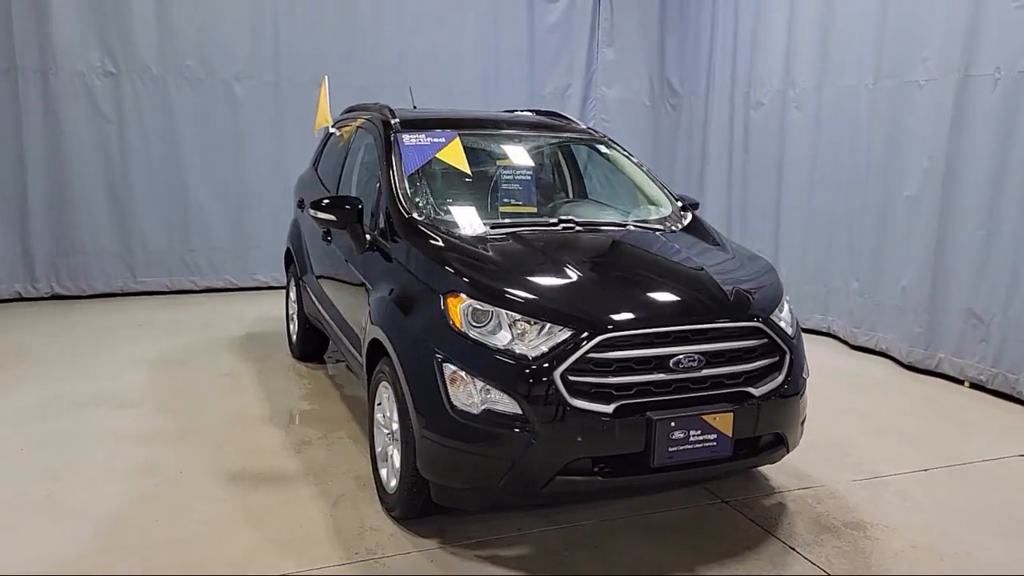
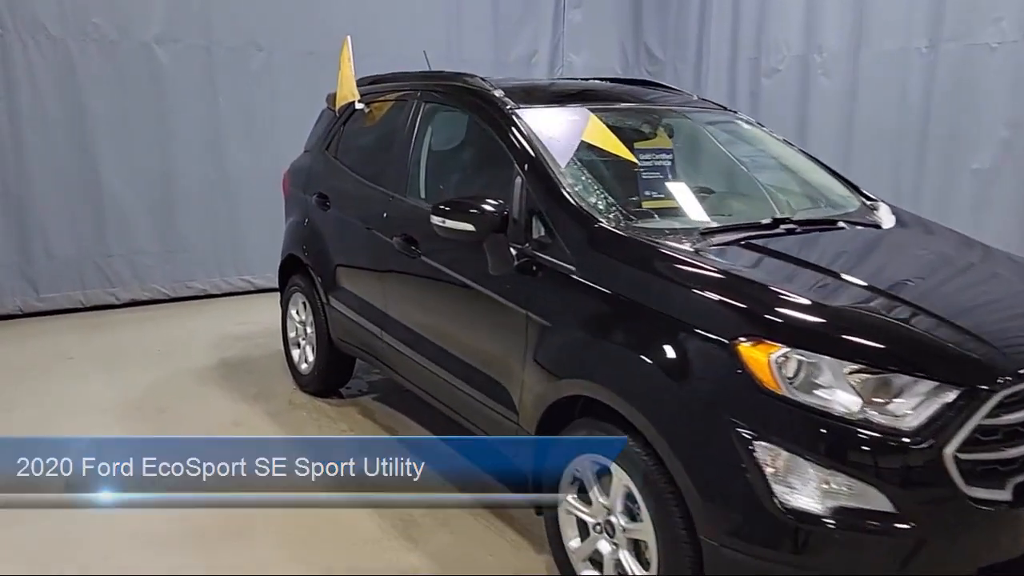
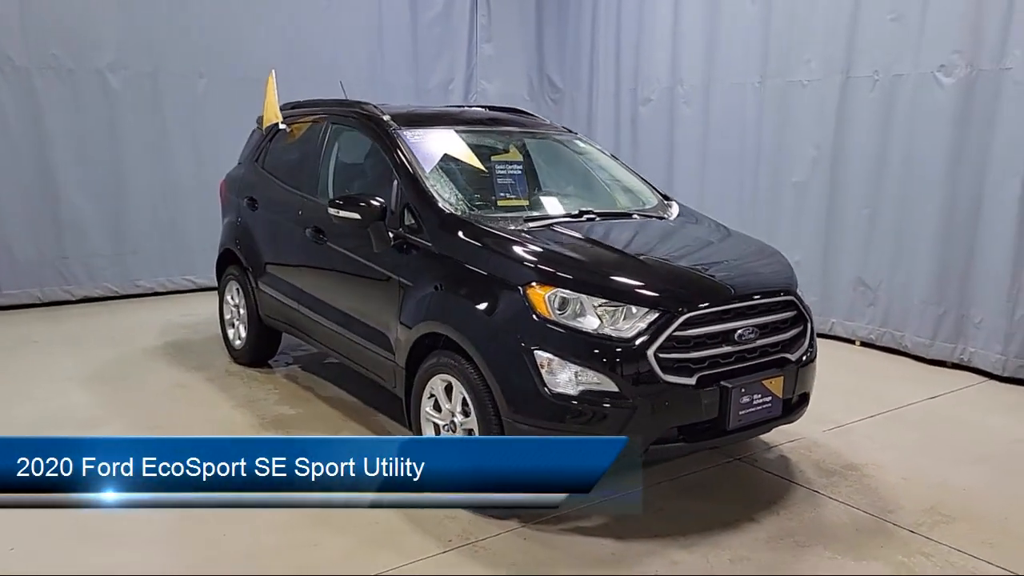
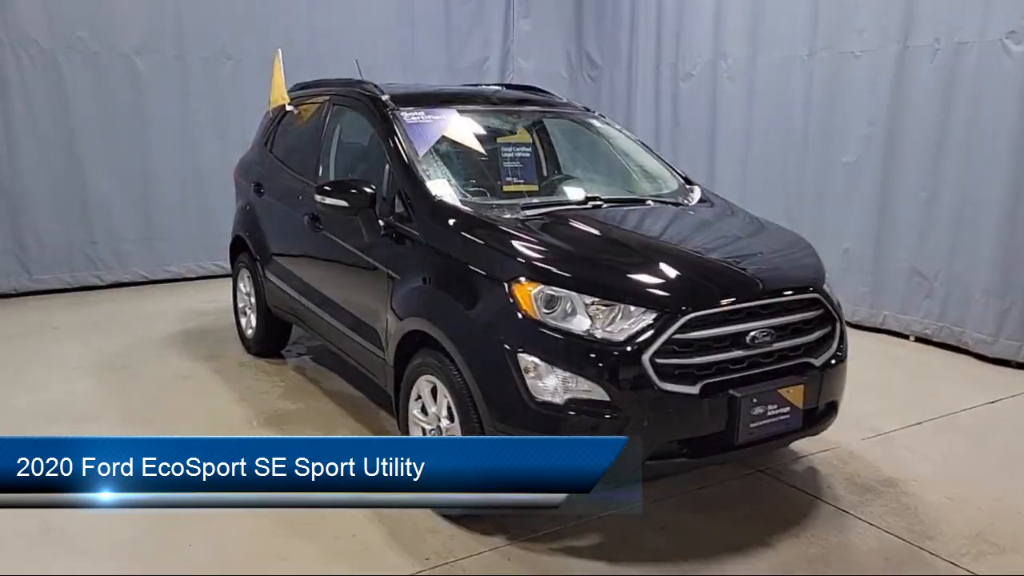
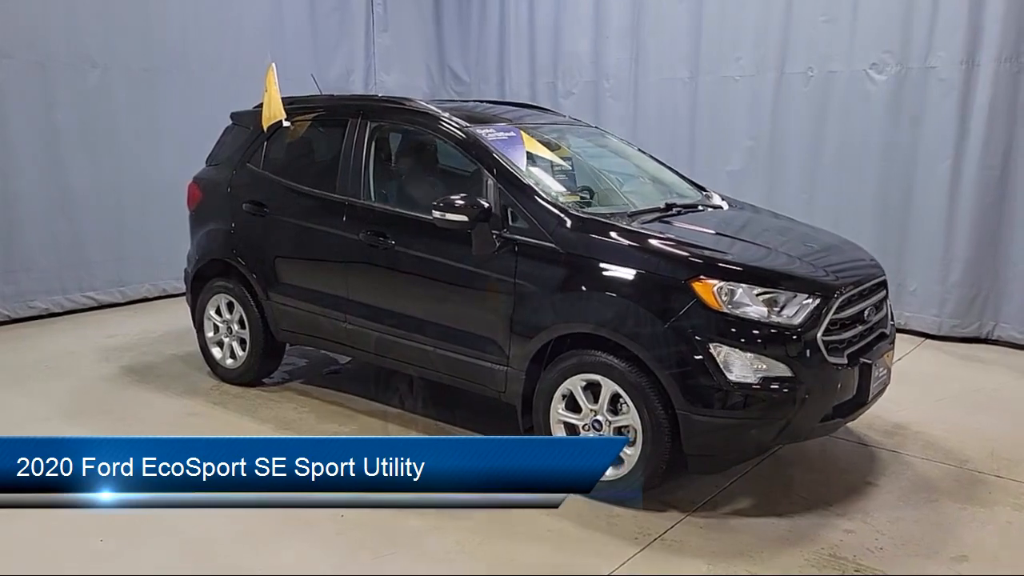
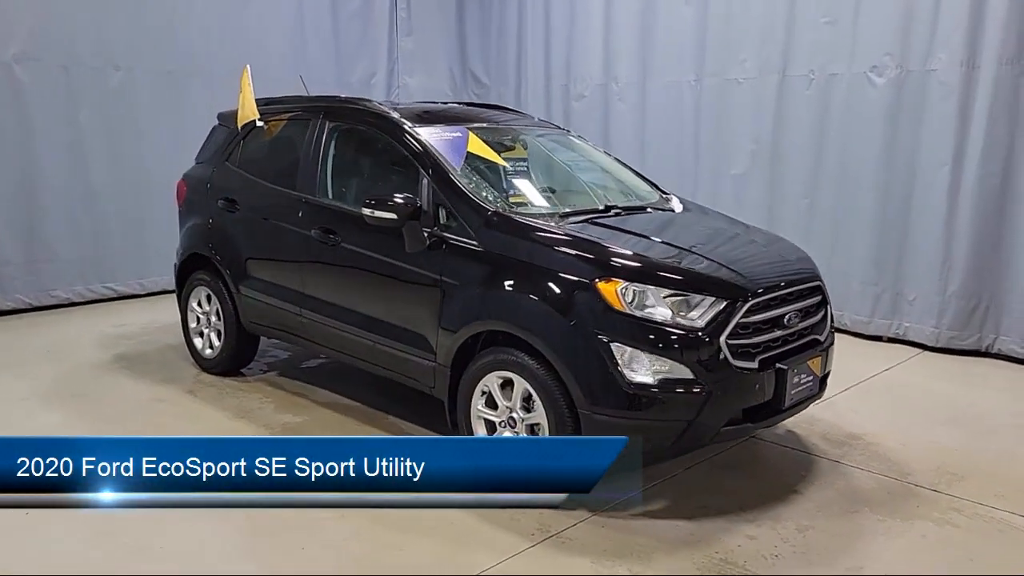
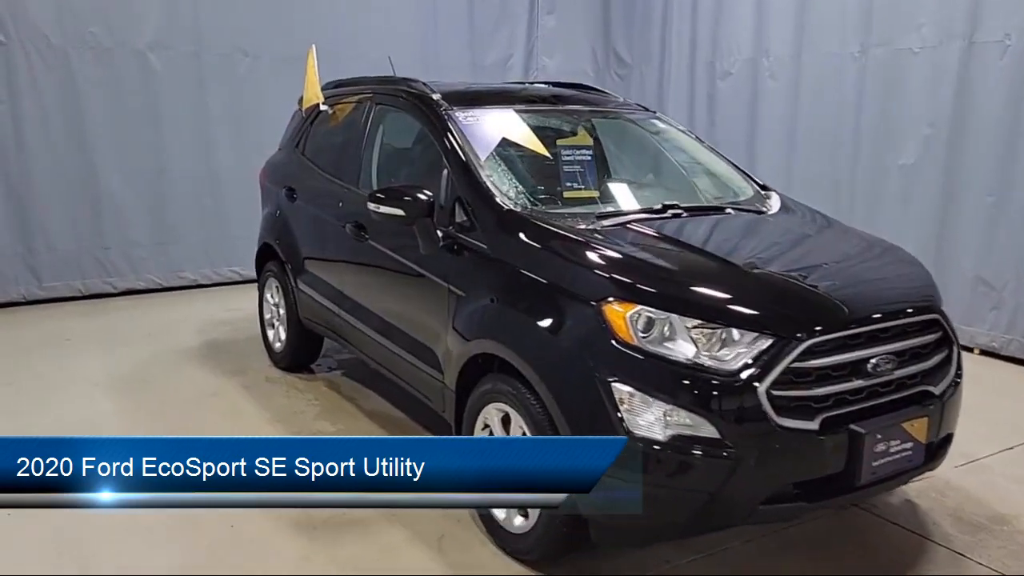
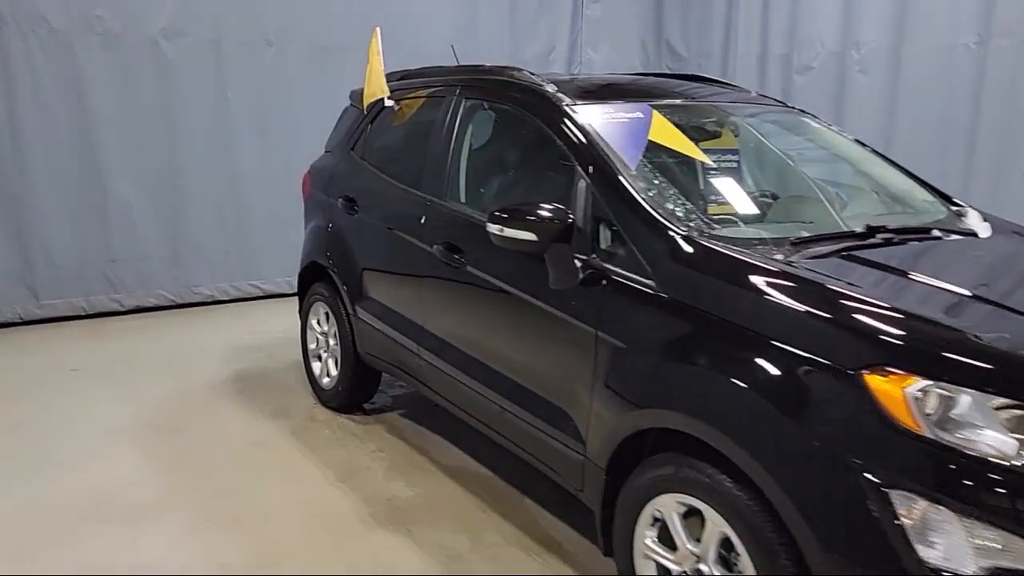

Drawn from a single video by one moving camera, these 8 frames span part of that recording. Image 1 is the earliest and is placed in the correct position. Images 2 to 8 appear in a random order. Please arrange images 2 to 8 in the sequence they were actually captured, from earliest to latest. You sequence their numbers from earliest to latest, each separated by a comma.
3, 6, 5, 4, 7, 2, 8
